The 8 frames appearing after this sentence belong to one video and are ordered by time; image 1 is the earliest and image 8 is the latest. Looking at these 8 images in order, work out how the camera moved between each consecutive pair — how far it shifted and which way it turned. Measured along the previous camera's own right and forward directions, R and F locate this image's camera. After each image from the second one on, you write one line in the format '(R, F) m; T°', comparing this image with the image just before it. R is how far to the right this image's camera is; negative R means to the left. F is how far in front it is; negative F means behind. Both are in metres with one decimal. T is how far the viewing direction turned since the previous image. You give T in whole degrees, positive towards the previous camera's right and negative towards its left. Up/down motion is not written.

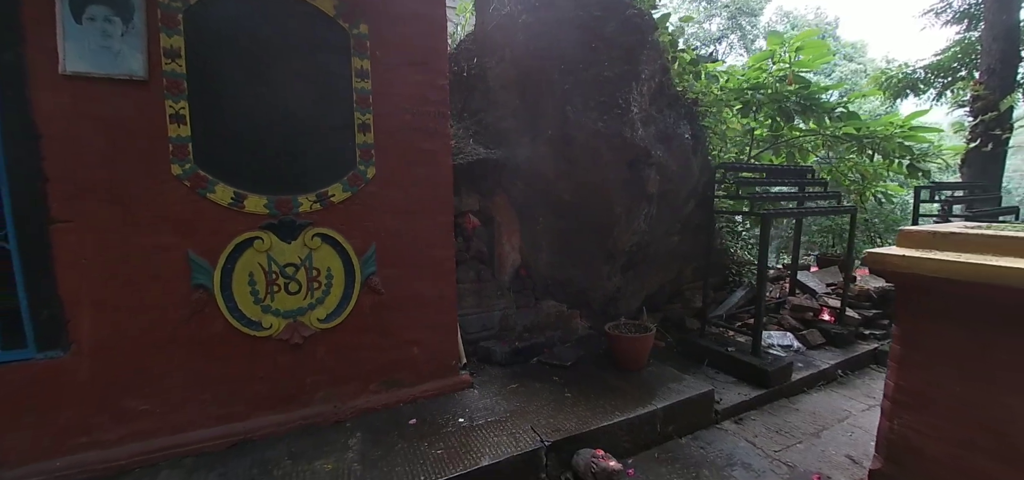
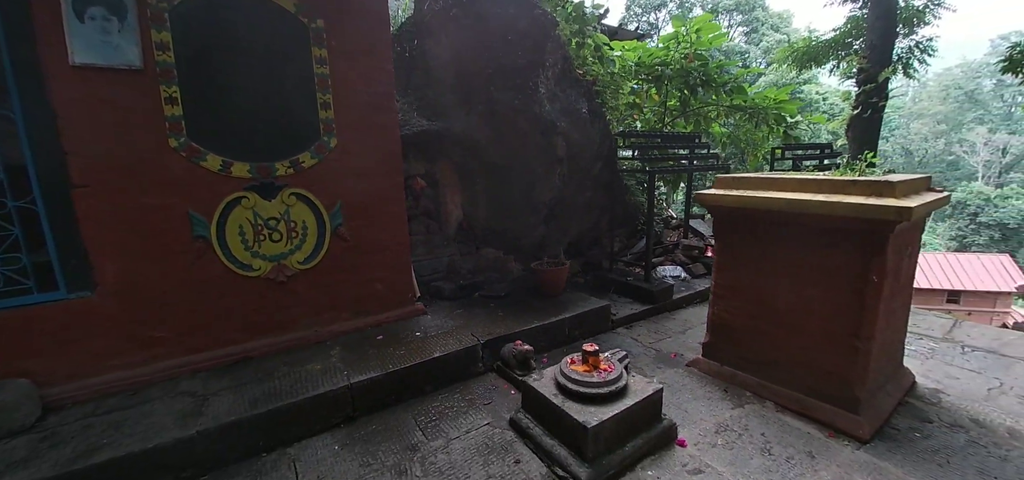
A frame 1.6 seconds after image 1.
(+0.1, -0.6) m; +6°
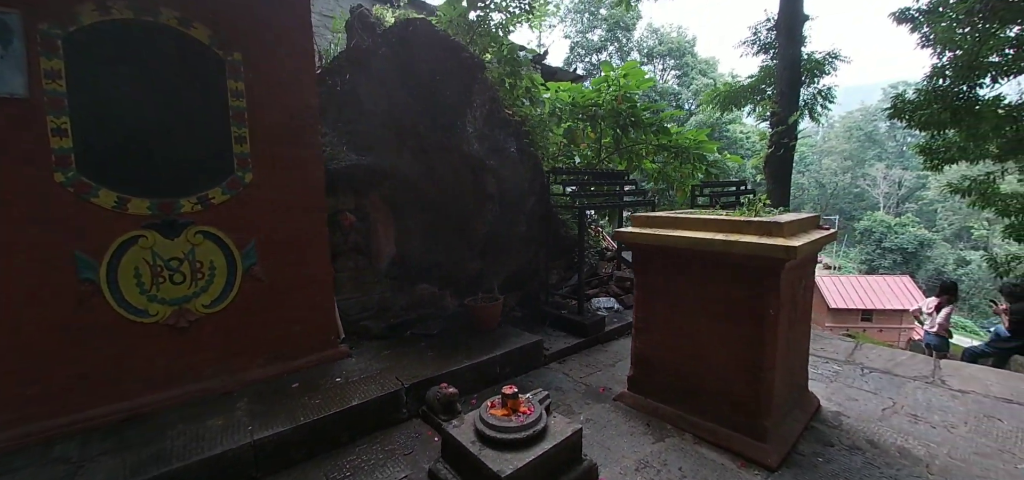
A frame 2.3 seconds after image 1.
(+0.1, 0.0) m; +7°
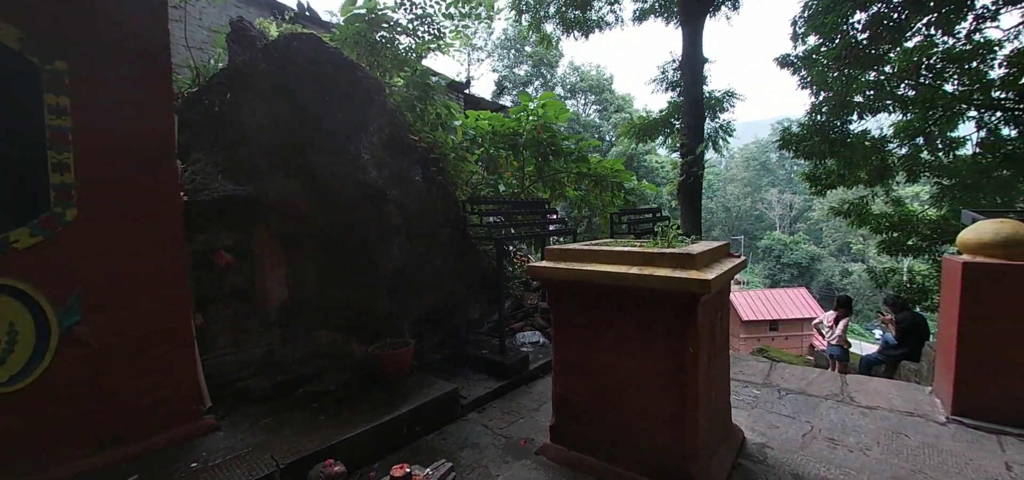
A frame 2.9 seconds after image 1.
(+0.2, +0.2) m; +9°
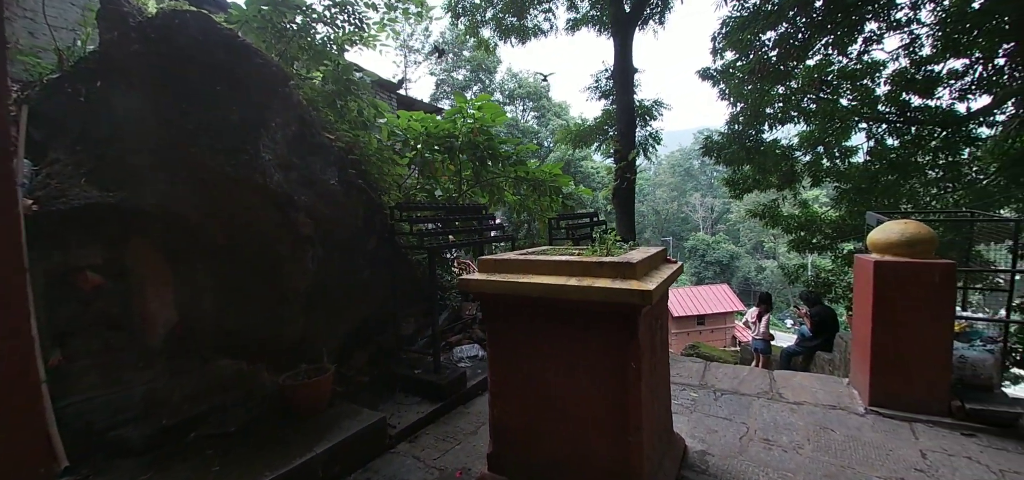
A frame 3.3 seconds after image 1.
(+0.1, +0.2) m; +8°
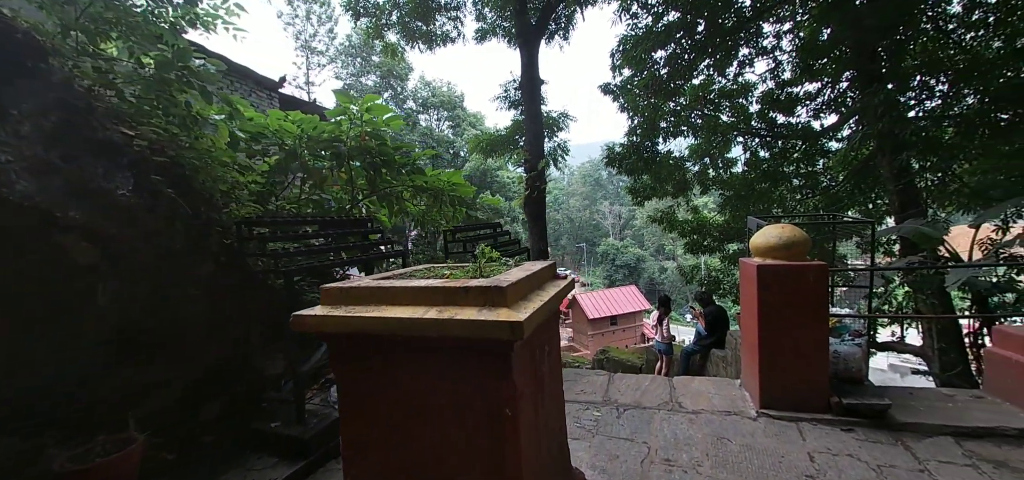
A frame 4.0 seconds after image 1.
(+0.2, +0.3) m; +11°
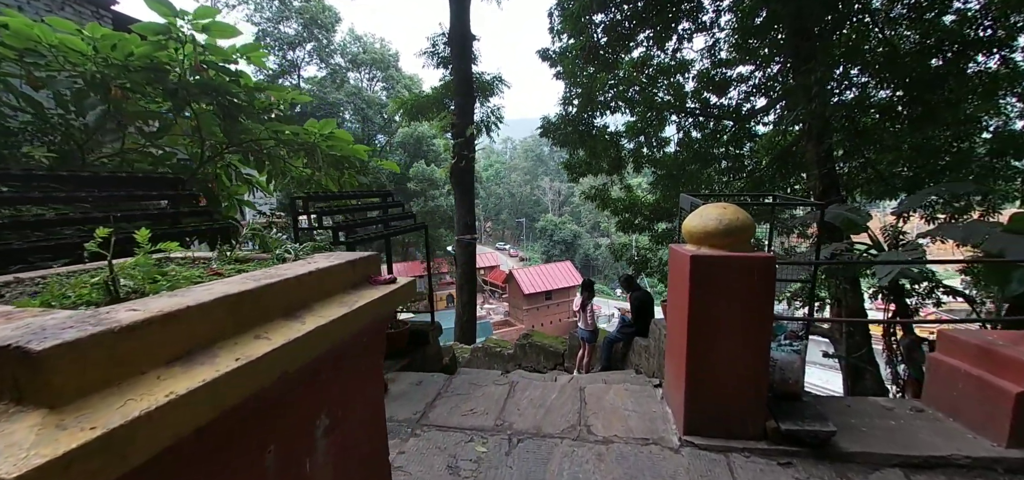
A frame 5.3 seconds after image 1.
(+0.4, +0.7) m; +8°
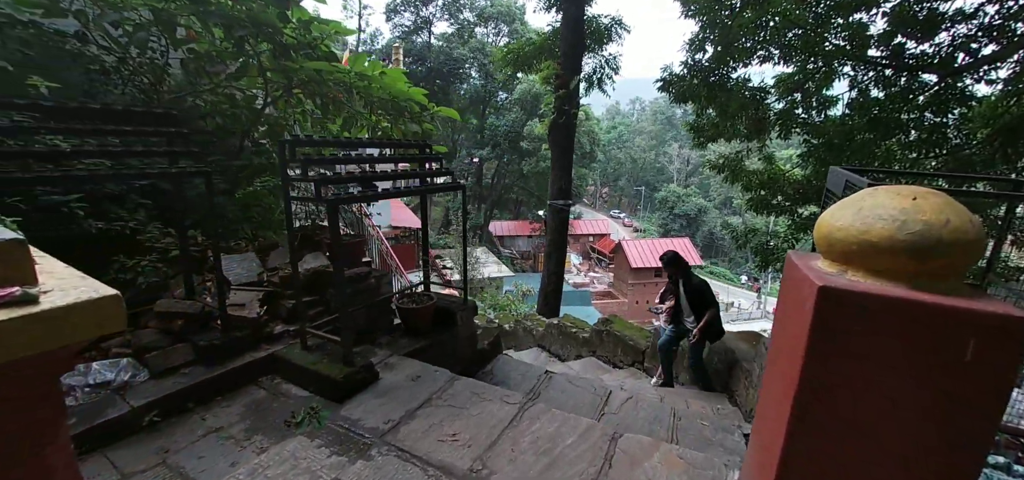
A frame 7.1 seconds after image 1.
(+0.4, +0.8) m; -16°
